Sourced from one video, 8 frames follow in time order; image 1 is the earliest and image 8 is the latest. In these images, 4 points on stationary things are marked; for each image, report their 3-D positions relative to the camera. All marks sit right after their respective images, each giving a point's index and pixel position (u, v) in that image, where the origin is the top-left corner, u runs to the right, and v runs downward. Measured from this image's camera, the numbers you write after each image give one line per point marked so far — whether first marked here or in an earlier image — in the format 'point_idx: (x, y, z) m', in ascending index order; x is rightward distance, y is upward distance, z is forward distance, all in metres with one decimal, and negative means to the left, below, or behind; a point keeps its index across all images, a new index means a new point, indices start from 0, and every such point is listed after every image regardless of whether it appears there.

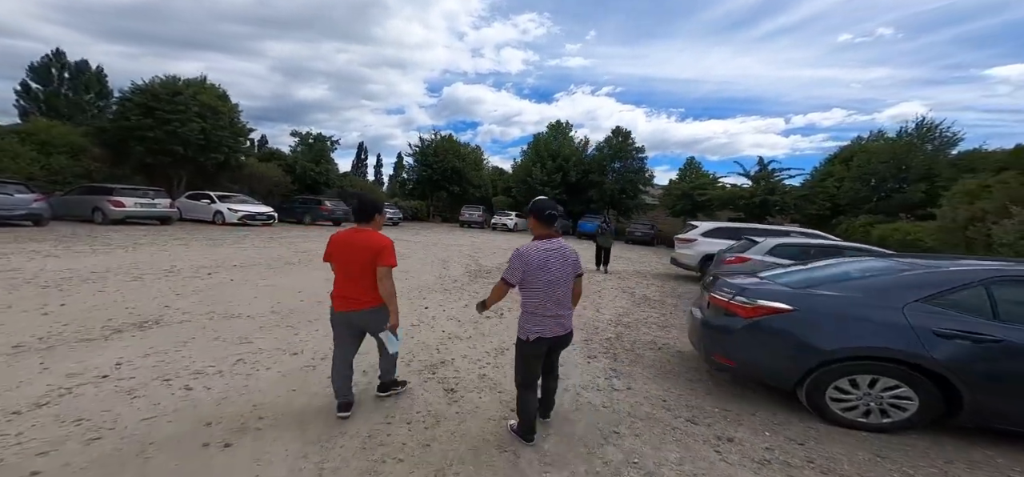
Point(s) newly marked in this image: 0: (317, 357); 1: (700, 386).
0: (-1.8, -1.0, +3.3) m
1: (+1.6, -1.3, +3.2) m
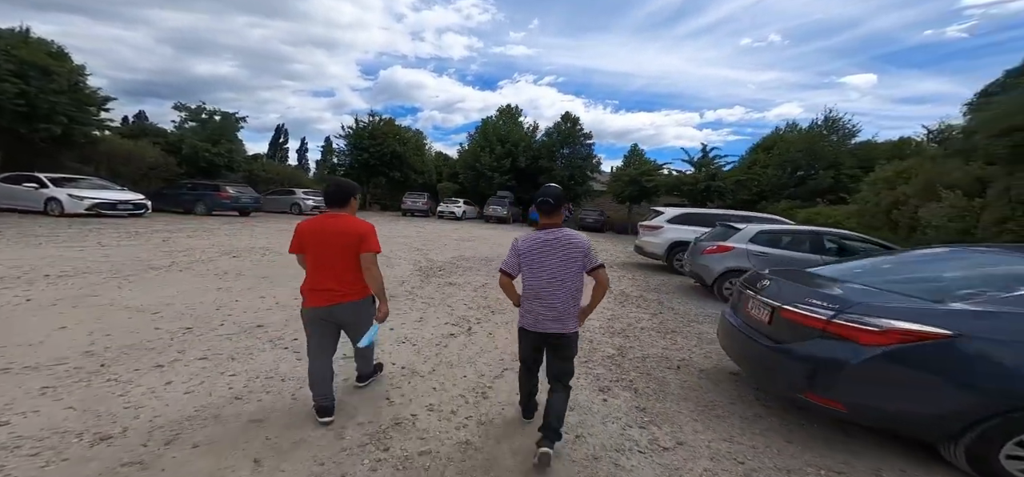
0: (-1.8, -1.0, +1.9) m
1: (+1.6, -1.2, +2.3) m
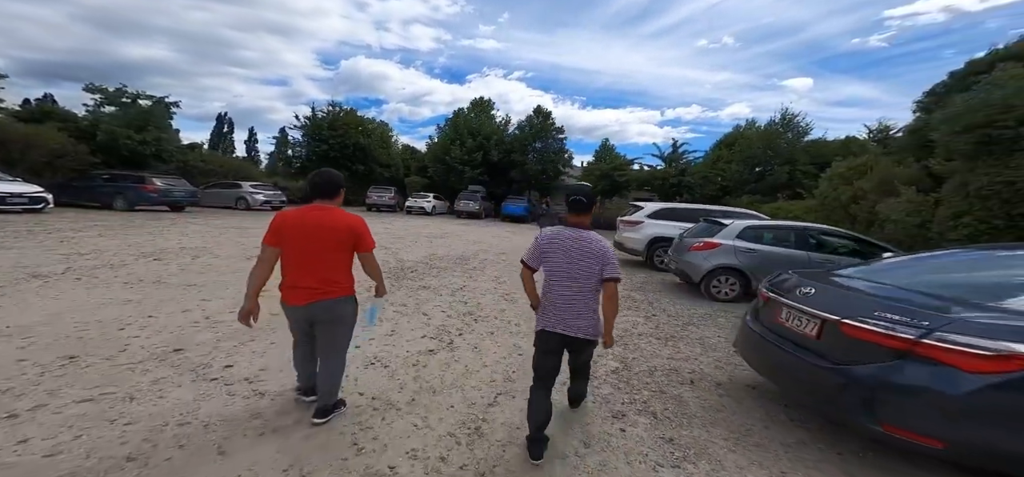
0: (-1.7, -1.1, +1.2) m
1: (+1.6, -1.2, +1.9) m
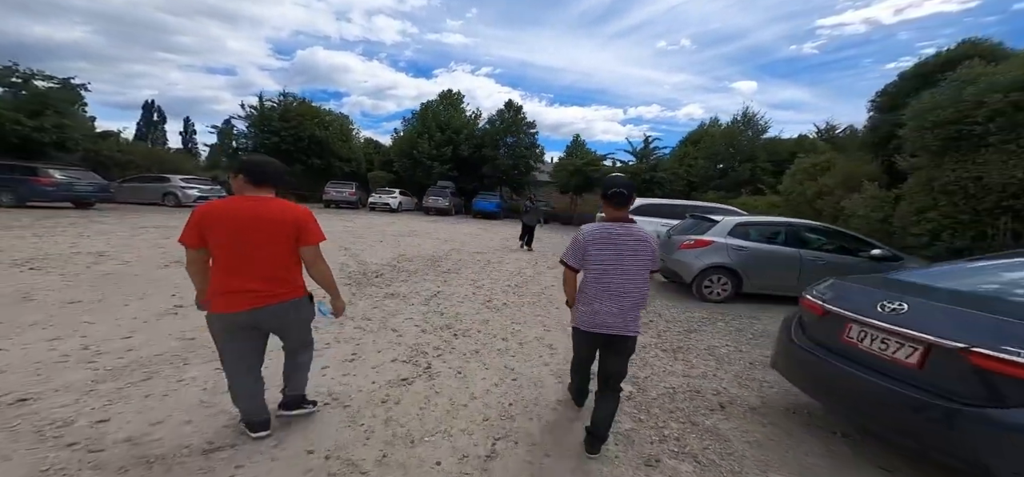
0: (-1.5, -1.1, +0.5) m
1: (+1.7, -1.2, +1.5) m
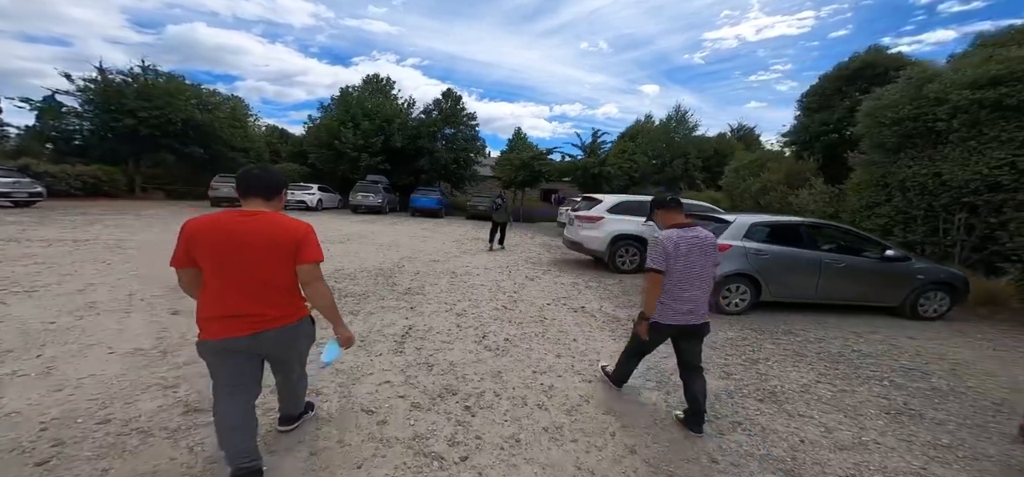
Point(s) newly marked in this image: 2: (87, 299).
0: (-0.5, -1.3, -0.9) m
1: (+2.4, -1.3, +0.7) m
2: (-5.5, -0.8, +4.8) m
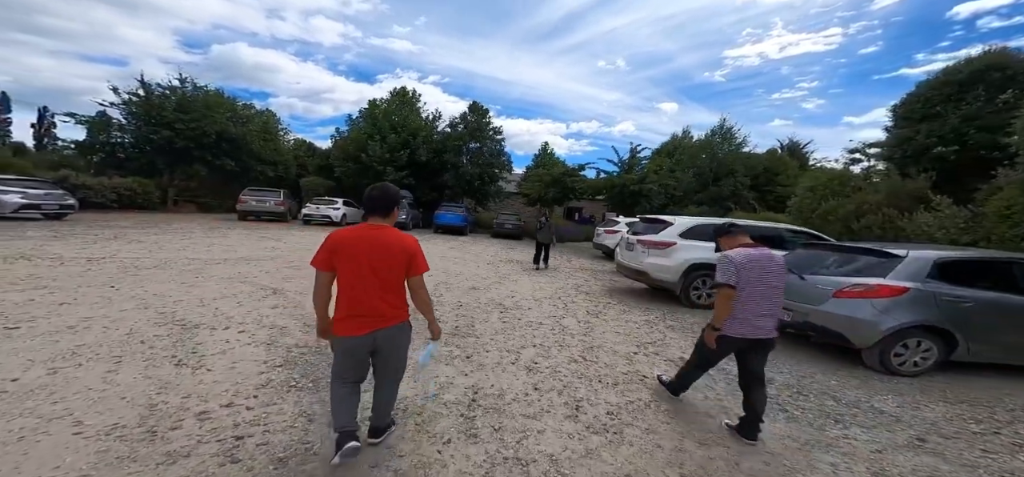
0: (+0.2, -1.4, -2.1) m
1: (+3.2, -1.5, -0.6) m
2: (-4.6, -1.1, +3.9) m
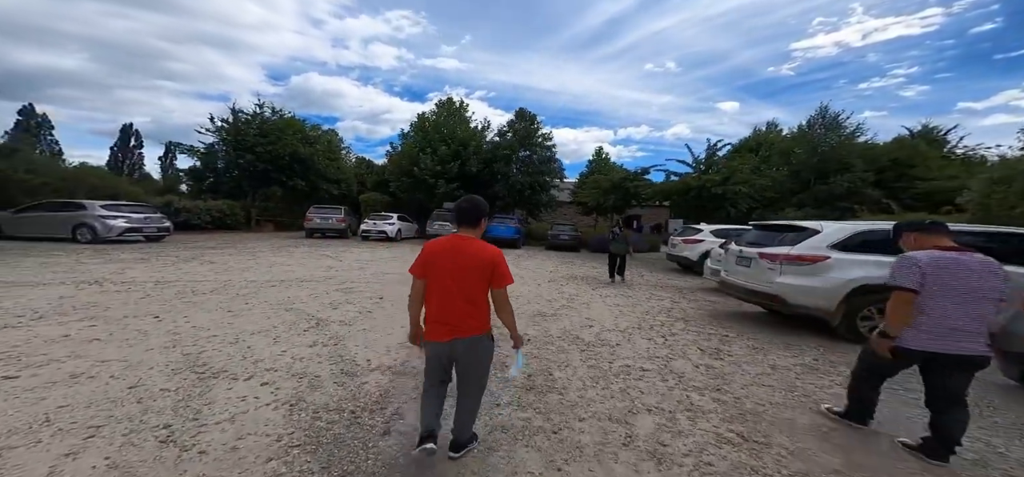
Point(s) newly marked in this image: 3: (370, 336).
0: (+0.1, -1.4, -3.6) m
1: (+3.3, -1.4, -2.5) m
2: (-3.7, -1.3, +3.0) m
3: (-2.1, -1.0, +5.2) m
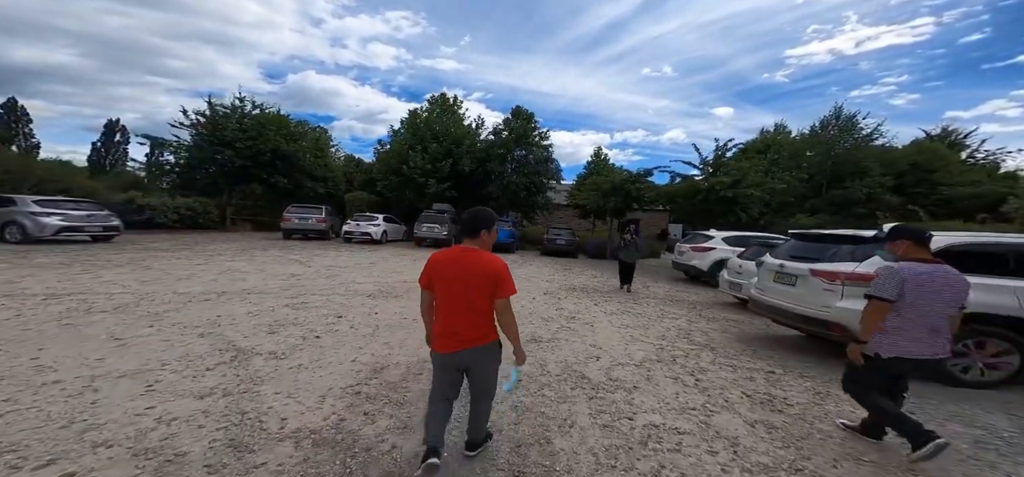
0: (+0.1, -1.4, -5.0) m
1: (+3.3, -1.5, -3.9) m
2: (-3.8, -1.4, +1.6) m
3: (-2.2, -1.1, +3.8) m
